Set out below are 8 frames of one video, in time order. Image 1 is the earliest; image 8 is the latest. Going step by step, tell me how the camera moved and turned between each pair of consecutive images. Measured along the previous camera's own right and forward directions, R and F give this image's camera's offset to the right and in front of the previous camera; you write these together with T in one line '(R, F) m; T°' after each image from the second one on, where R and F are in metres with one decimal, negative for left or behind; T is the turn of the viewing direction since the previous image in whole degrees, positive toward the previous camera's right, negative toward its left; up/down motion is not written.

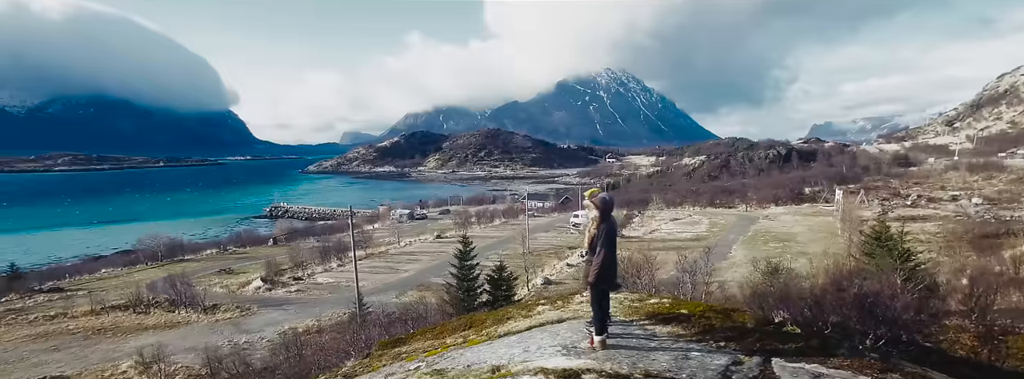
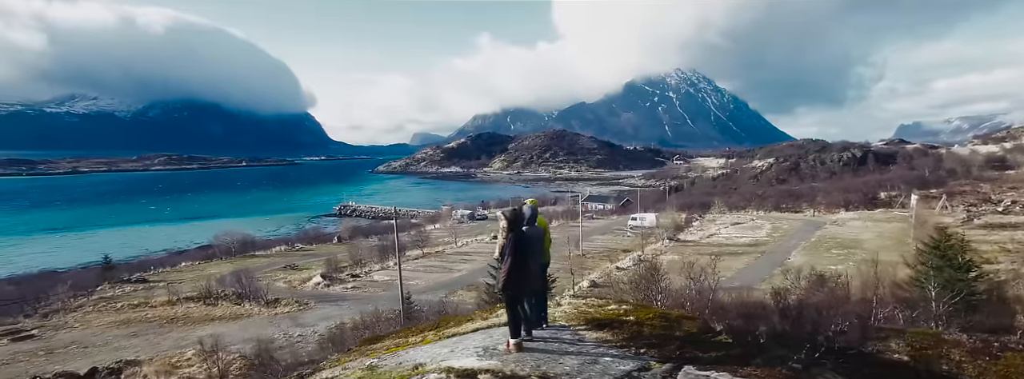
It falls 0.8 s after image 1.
(+0.5, -0.1) m; -6°
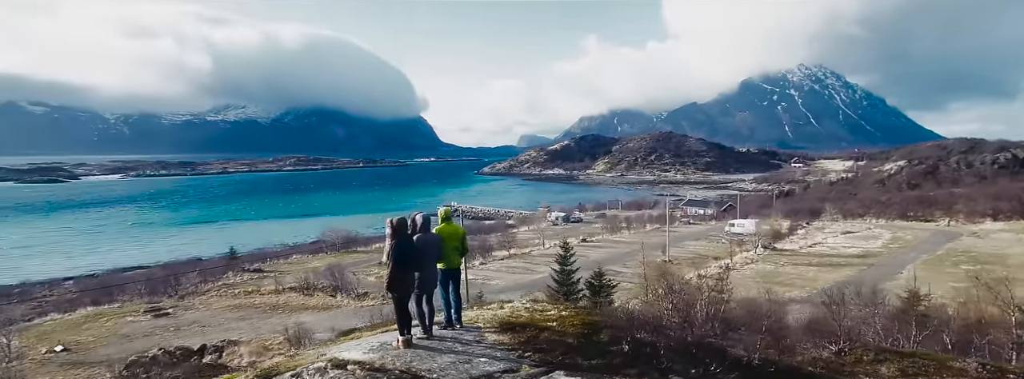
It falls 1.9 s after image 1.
(+0.8, -0.1) m; -10°
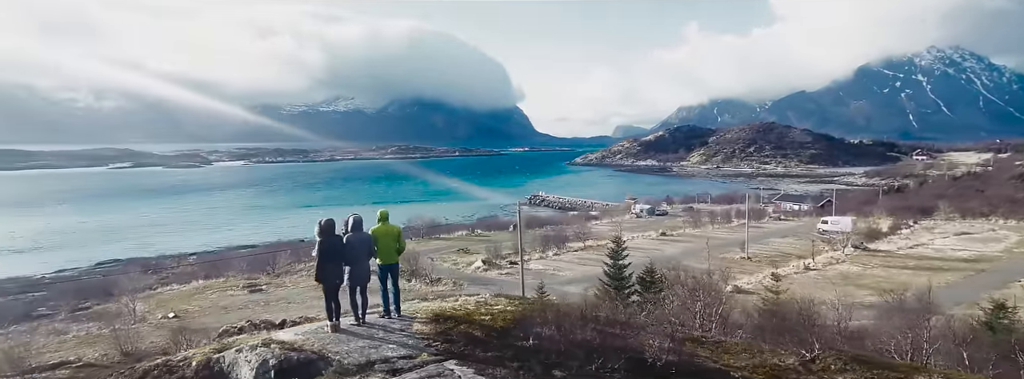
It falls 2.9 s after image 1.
(+0.8, -0.2) m; -9°
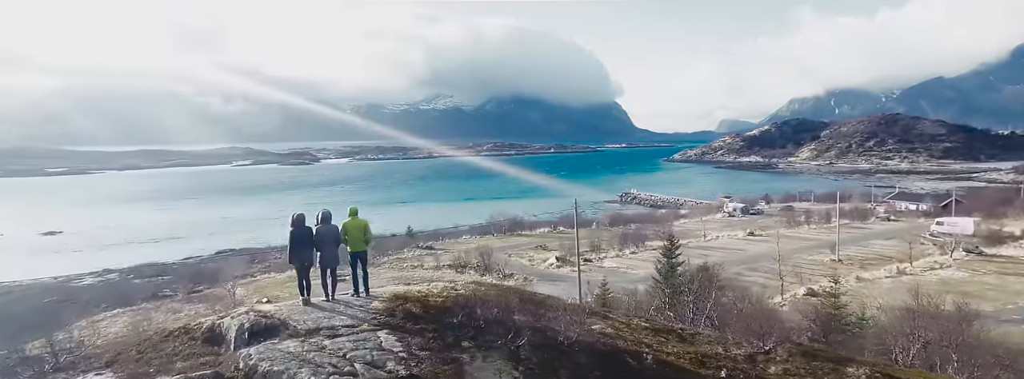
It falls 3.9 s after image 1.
(+0.9, -0.4) m; -9°
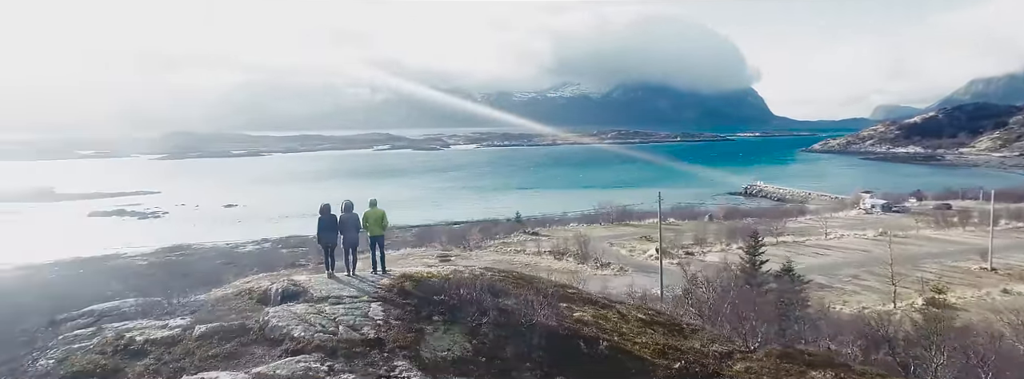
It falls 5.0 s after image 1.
(+0.9, -0.4) m; -12°
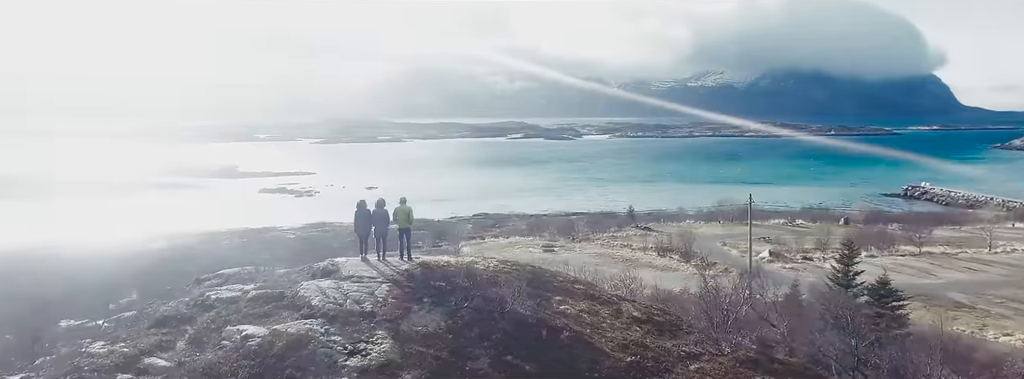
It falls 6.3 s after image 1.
(+1.0, -0.5) m; -13°
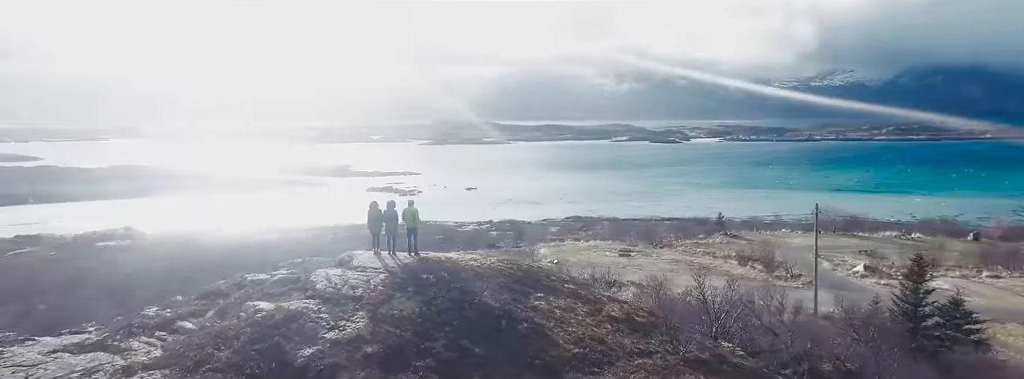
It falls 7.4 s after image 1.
(+1.0, -0.4) m; -10°
